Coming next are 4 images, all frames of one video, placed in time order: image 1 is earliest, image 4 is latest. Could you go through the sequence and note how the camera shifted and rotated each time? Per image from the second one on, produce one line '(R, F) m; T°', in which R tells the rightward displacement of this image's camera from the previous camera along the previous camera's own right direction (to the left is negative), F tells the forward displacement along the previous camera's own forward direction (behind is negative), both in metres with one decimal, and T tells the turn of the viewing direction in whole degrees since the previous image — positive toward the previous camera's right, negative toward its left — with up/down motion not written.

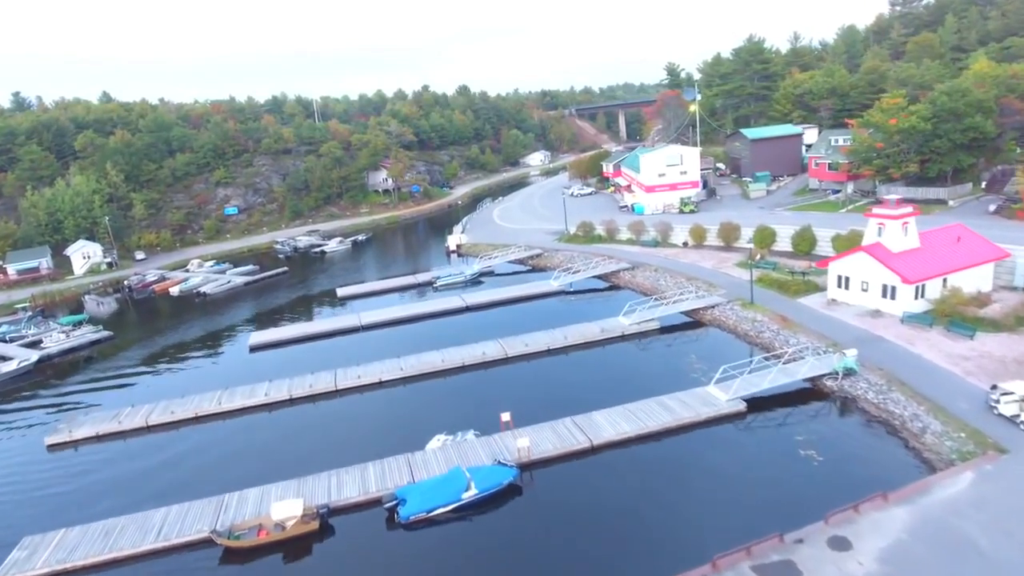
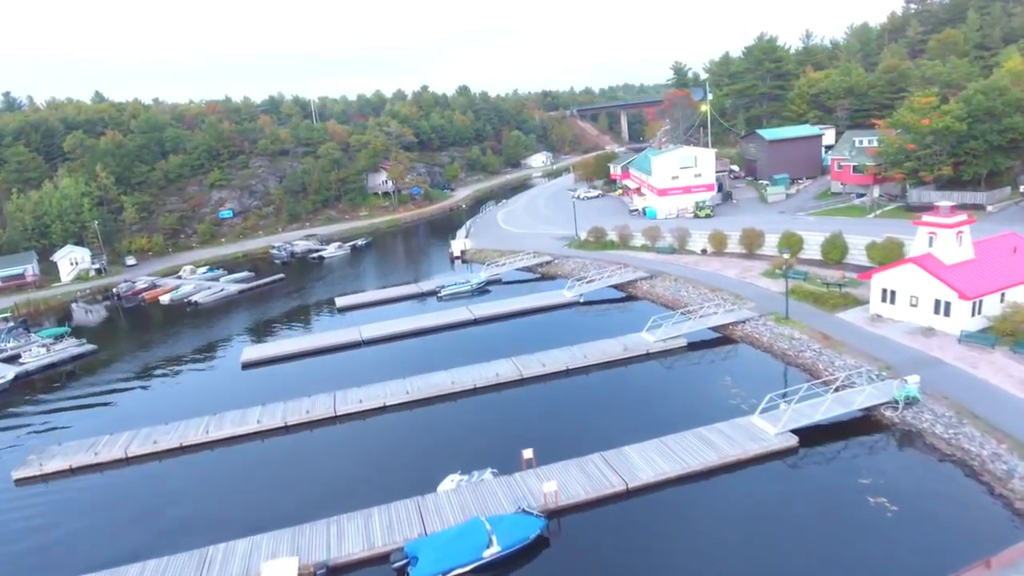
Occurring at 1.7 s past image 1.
(-0.6, +2.0) m; 0°
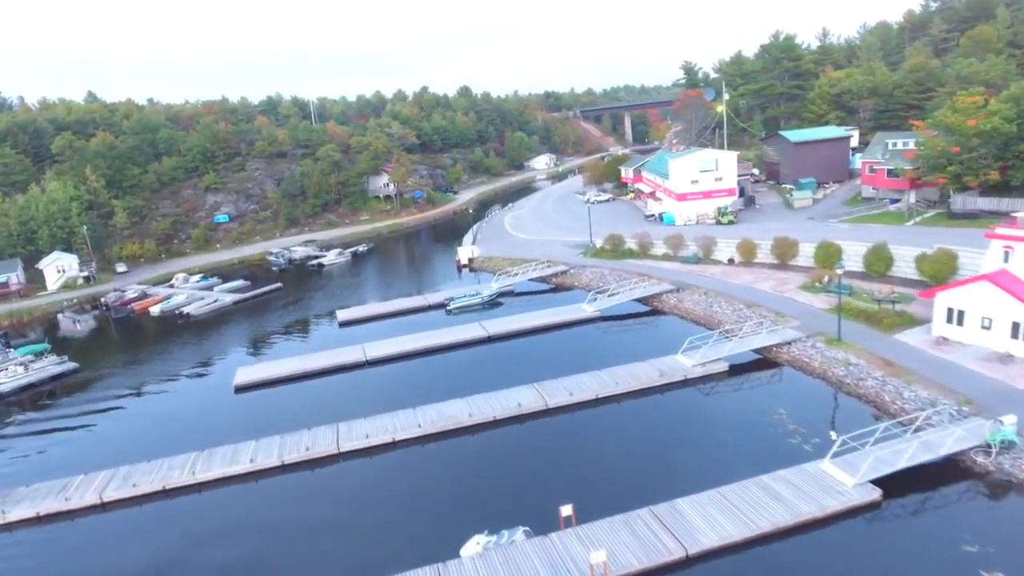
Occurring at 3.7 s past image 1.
(-0.8, +2.3) m; 0°
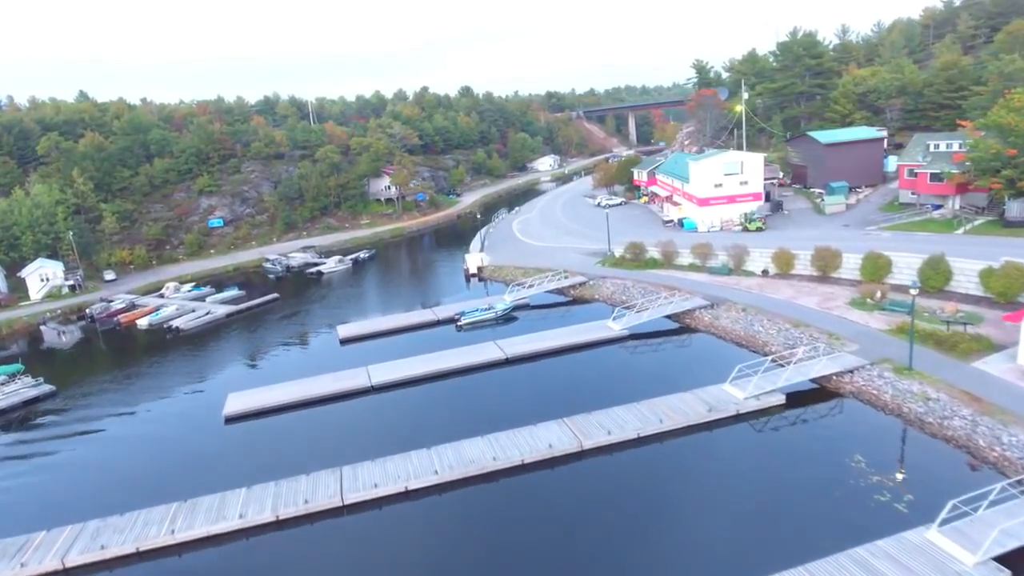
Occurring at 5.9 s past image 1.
(-0.8, +2.5) m; 0°
